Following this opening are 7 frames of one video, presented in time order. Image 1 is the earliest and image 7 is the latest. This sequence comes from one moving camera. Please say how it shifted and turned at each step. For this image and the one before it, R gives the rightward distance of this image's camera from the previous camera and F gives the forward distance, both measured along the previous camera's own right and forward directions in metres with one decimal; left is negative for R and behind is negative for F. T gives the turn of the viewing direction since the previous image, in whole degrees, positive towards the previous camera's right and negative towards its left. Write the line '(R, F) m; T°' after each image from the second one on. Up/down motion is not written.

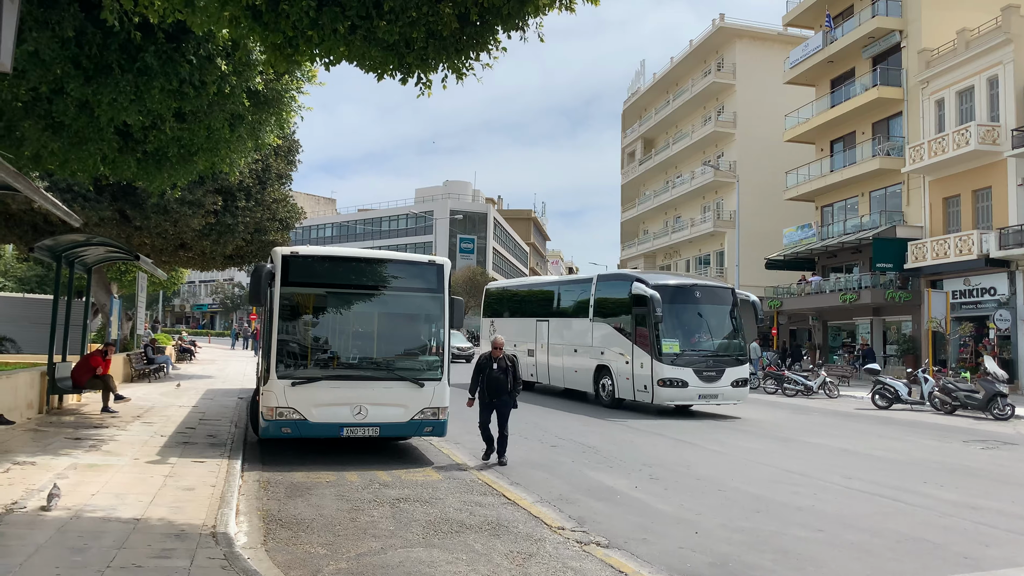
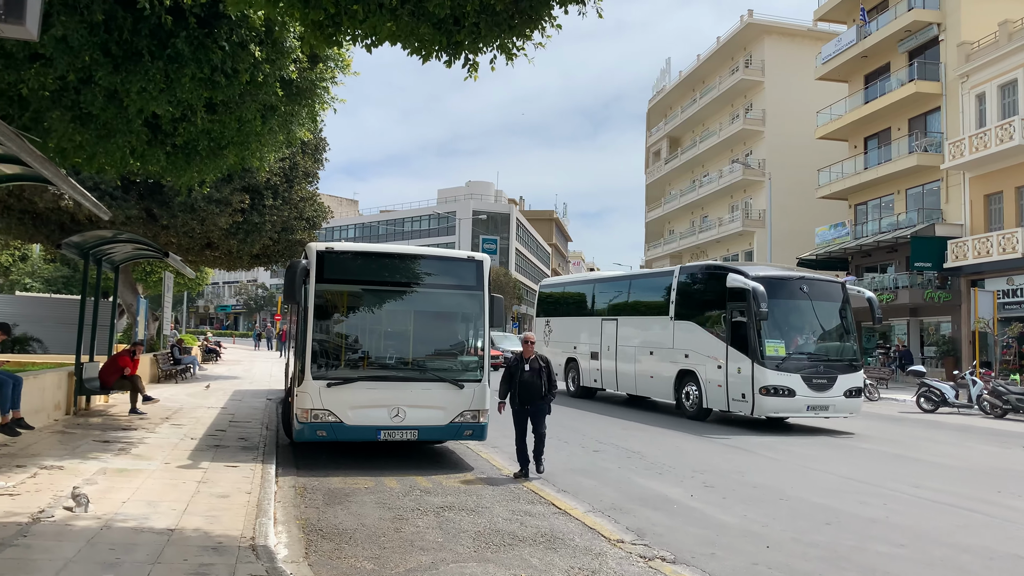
(-0.3, +0.4) m; -1°
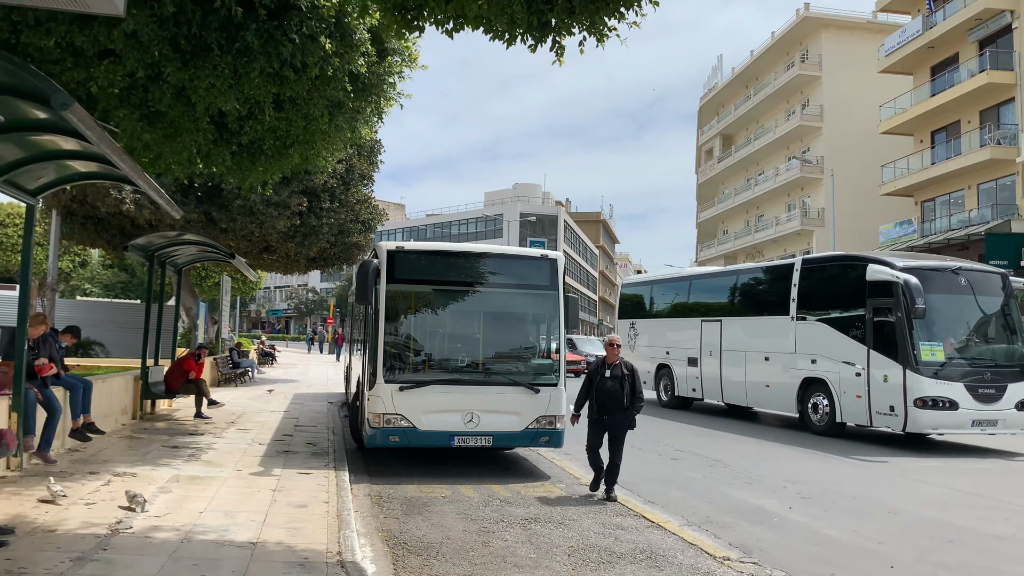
(-0.4, +0.4) m; -3°
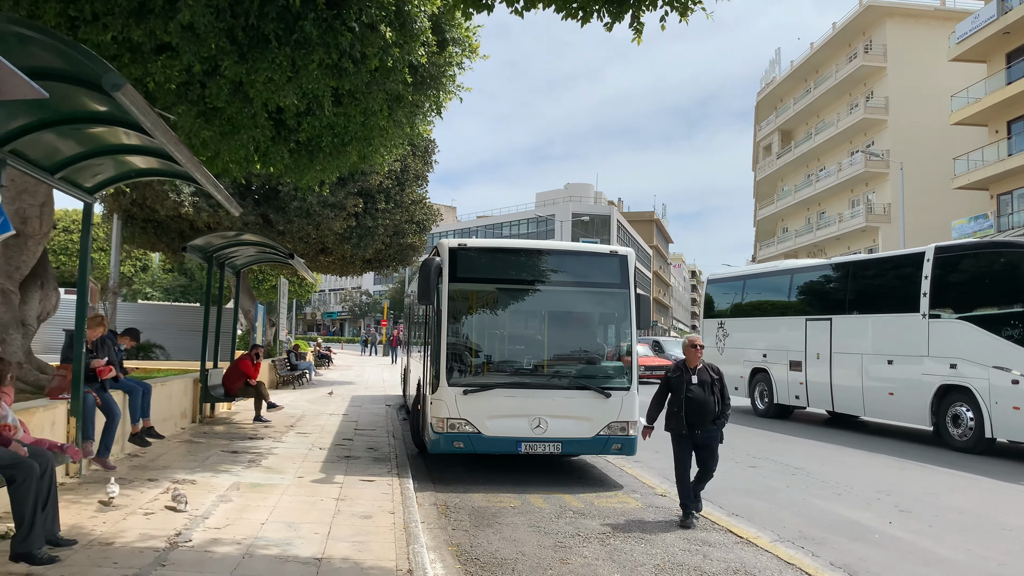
(-0.2, +0.4) m; -4°
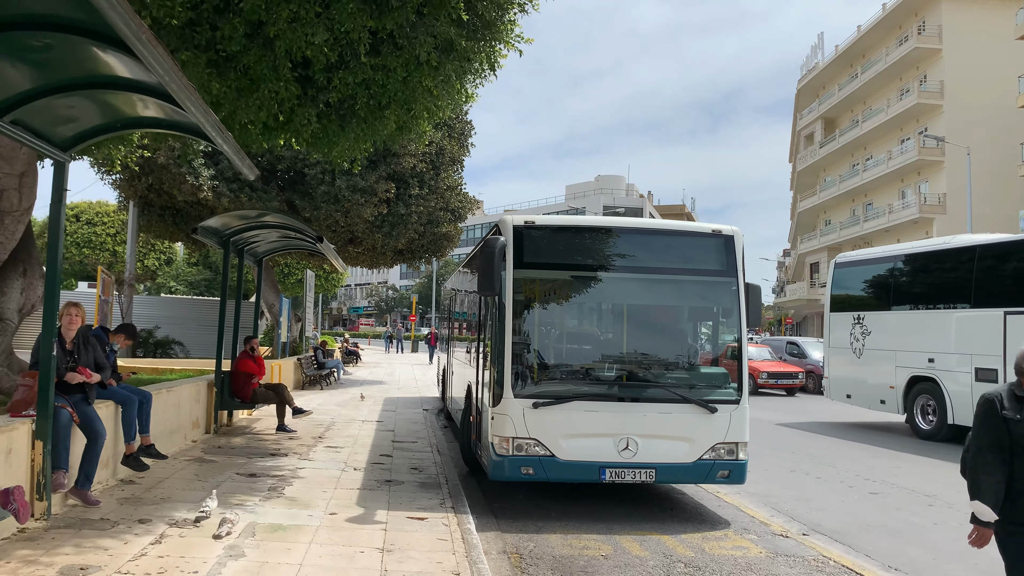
(-0.5, +1.6) m; -2°
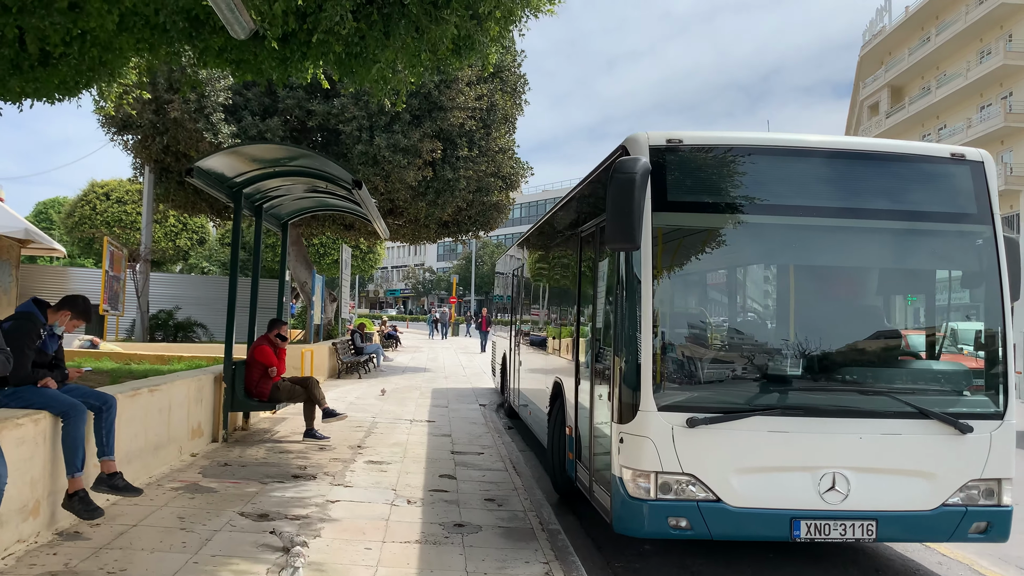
(-0.6, +2.3) m; -2°
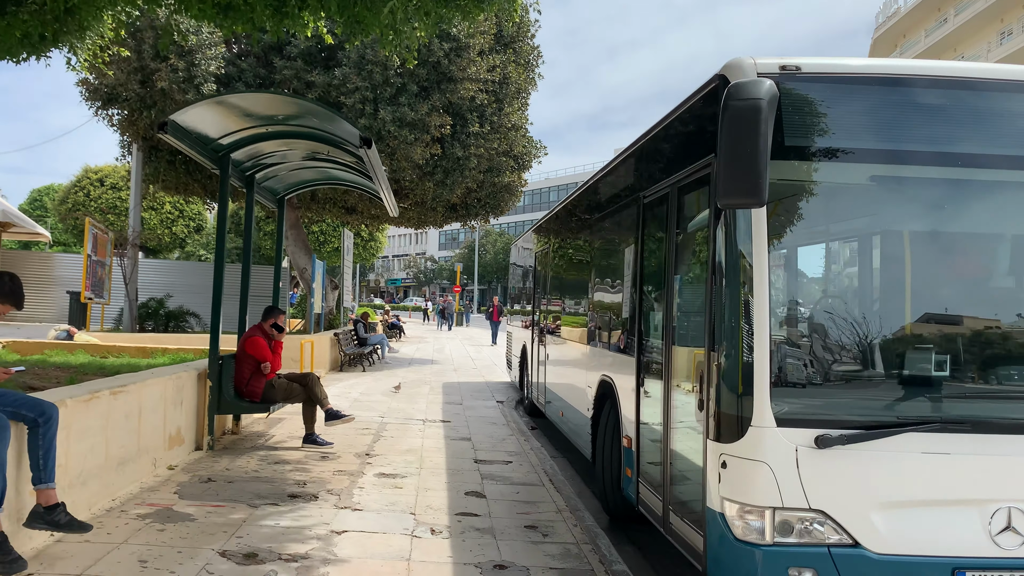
(-0.3, +1.1) m; 0°
